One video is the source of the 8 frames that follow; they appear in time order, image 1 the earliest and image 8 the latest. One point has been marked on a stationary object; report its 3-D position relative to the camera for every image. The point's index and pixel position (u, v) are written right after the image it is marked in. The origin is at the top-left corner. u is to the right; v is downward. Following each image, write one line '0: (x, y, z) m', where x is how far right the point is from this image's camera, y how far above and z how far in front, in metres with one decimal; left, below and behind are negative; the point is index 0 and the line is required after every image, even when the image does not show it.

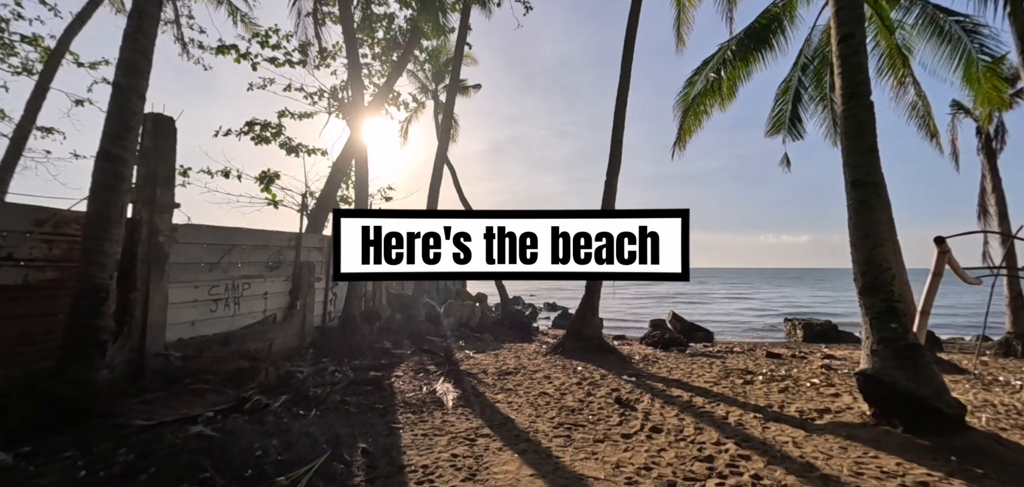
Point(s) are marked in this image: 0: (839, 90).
0: (+3.3, +1.5, +4.7) m
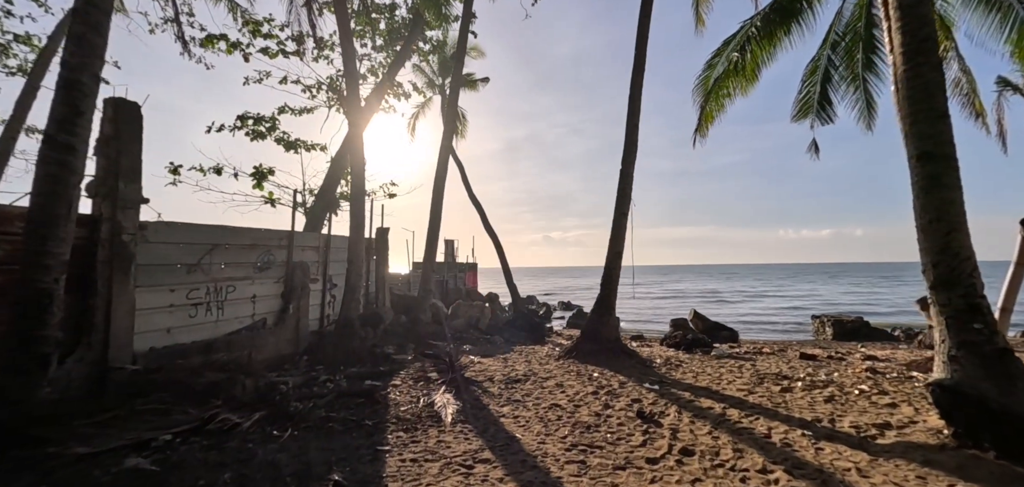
0: (+3.3, +1.7, +4.0) m
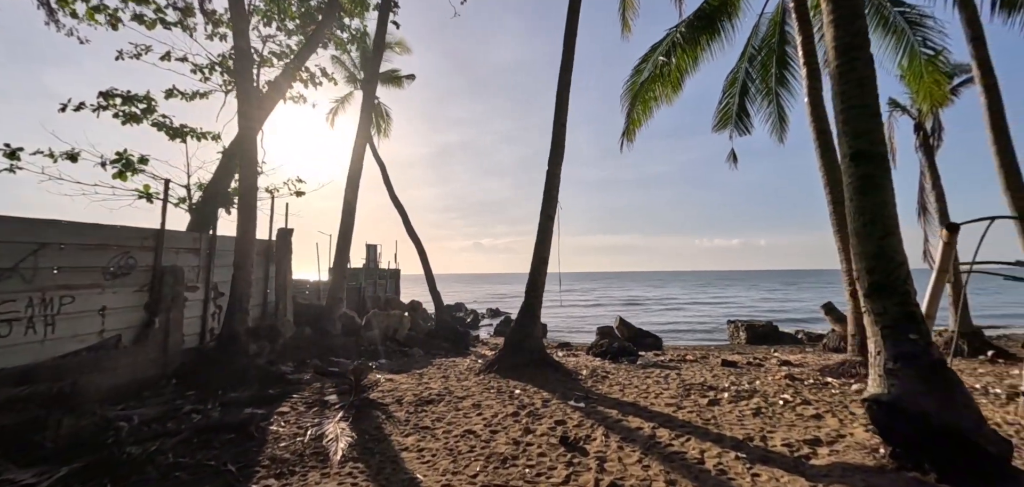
0: (+2.6, +1.6, +3.7) m
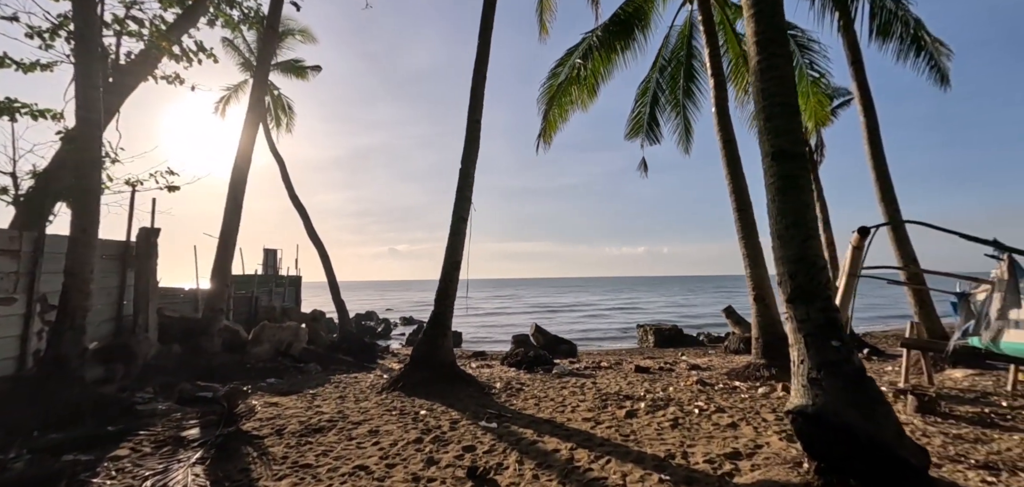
0: (+1.9, +1.6, +3.6) m
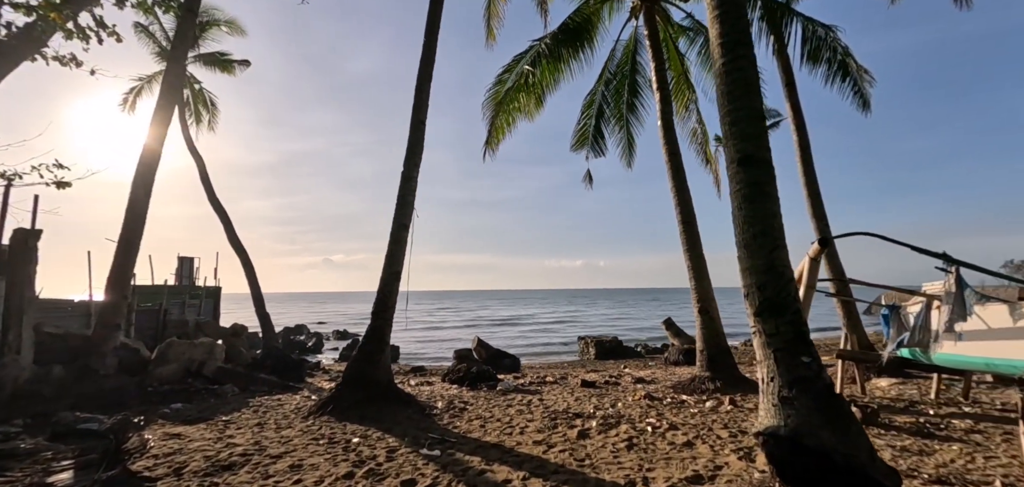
0: (+1.5, +1.5, +3.5) m
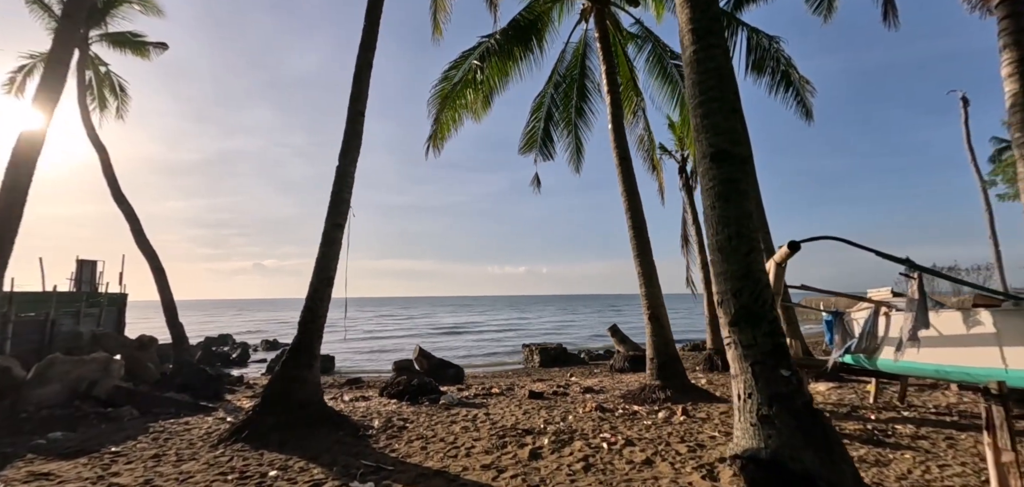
0: (+1.2, +1.5, +3.2) m
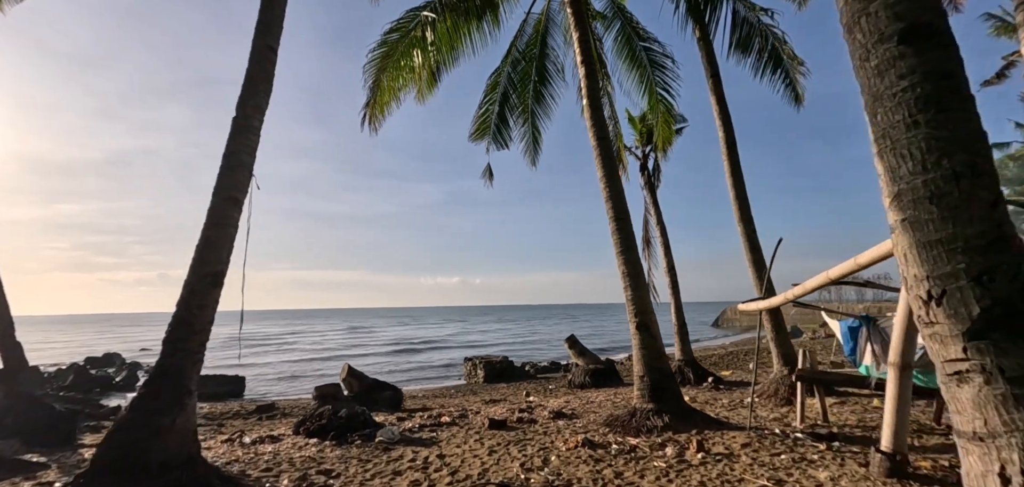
0: (+1.3, +1.7, +1.9) m
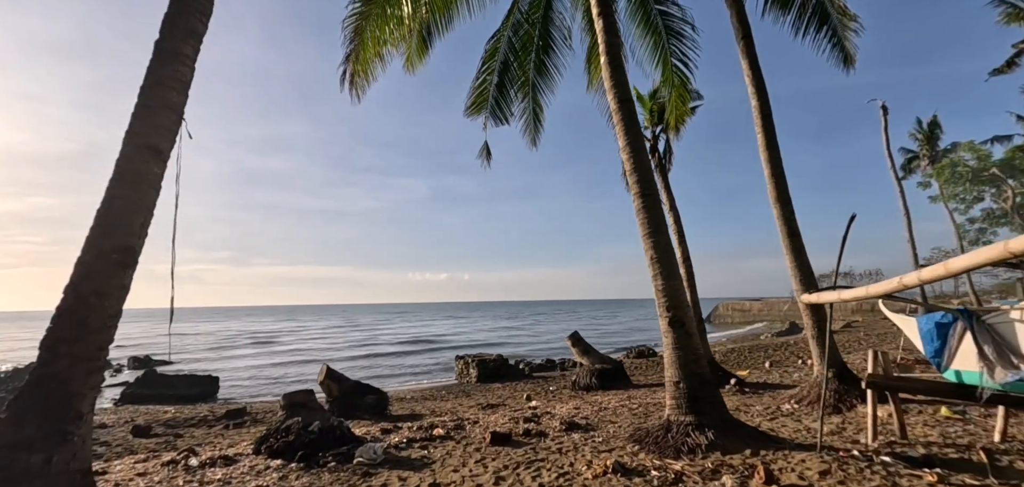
0: (+1.5, +1.9, +0.9) m
